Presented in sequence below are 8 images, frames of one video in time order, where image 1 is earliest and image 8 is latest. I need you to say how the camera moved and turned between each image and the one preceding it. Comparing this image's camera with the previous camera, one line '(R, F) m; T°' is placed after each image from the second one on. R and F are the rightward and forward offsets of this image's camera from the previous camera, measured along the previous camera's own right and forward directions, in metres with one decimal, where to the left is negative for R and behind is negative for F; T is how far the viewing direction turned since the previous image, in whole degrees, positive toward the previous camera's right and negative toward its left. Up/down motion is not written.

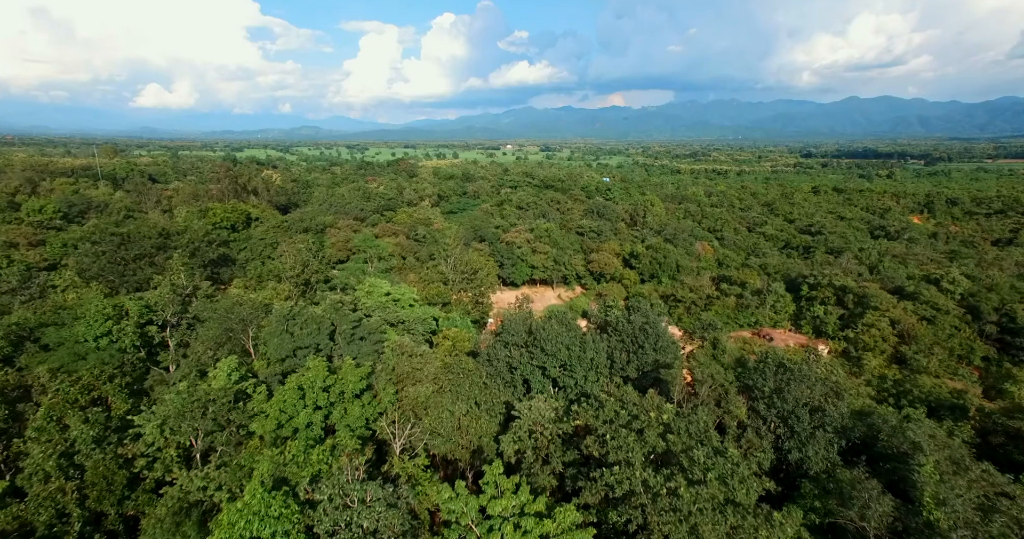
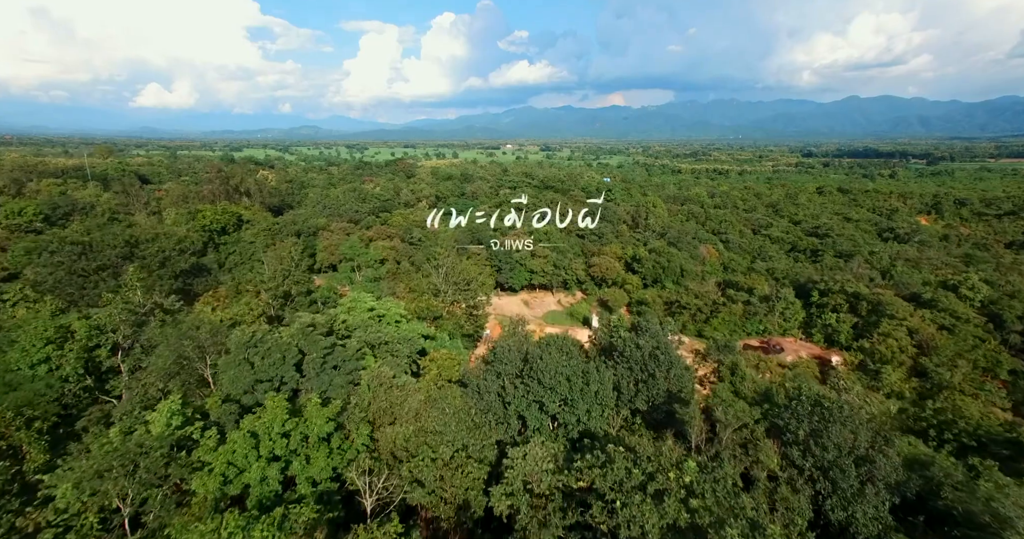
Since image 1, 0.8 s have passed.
(+0.1, +1.1) m; 0°
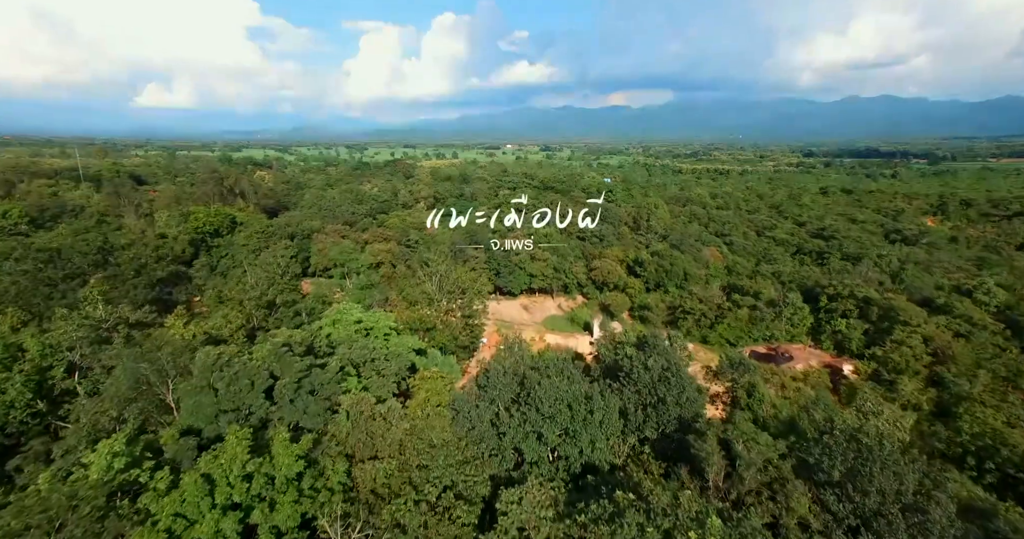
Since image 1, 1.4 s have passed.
(+0.1, +0.8) m; 0°
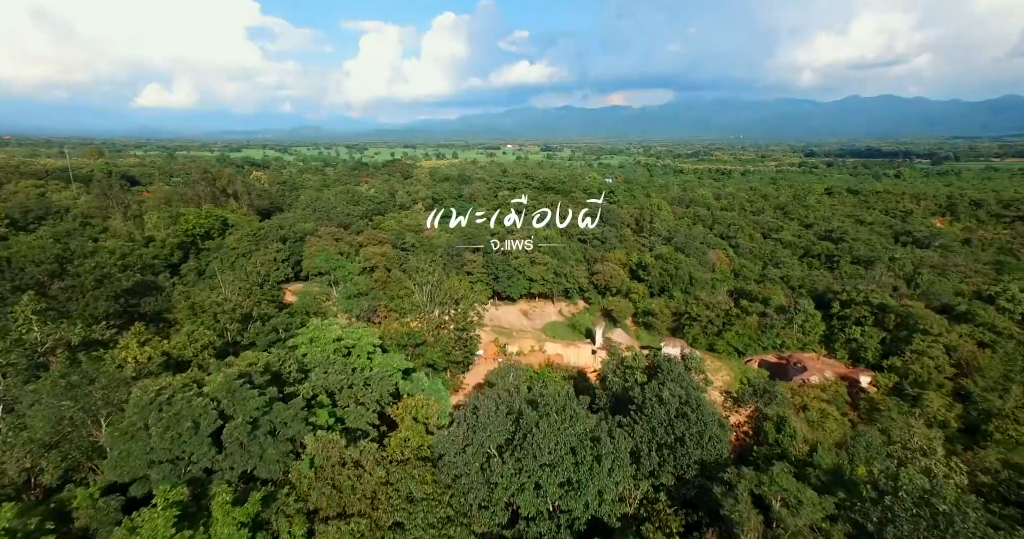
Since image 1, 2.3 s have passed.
(+0.1, +1.0) m; 0°
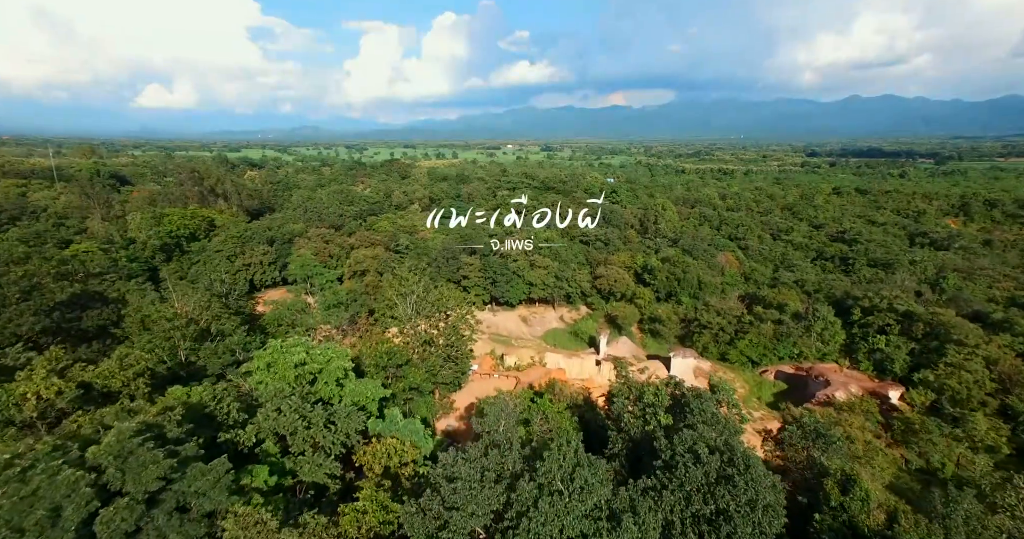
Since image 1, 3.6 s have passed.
(+0.1, +1.5) m; 0°
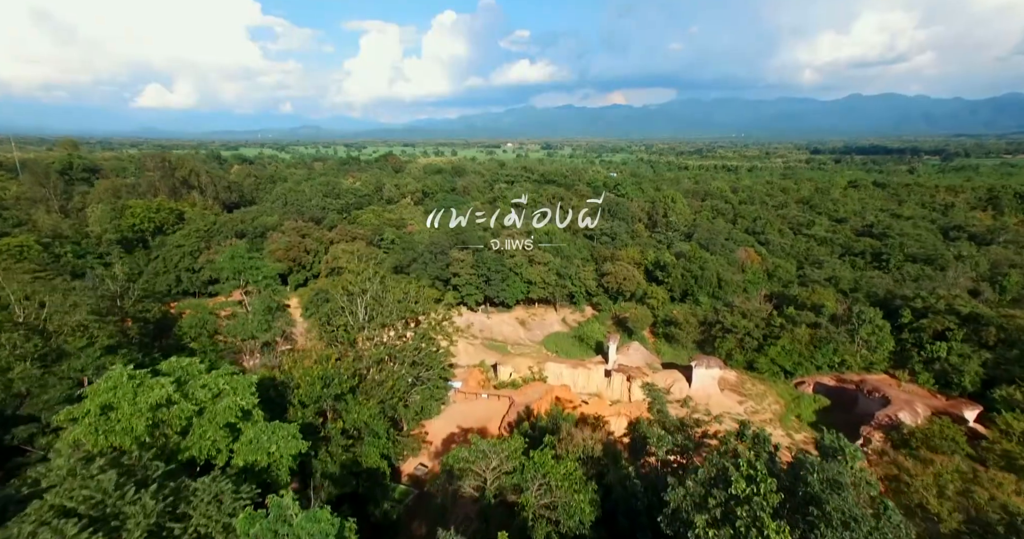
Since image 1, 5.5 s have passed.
(+0.2, +3.0) m; 0°
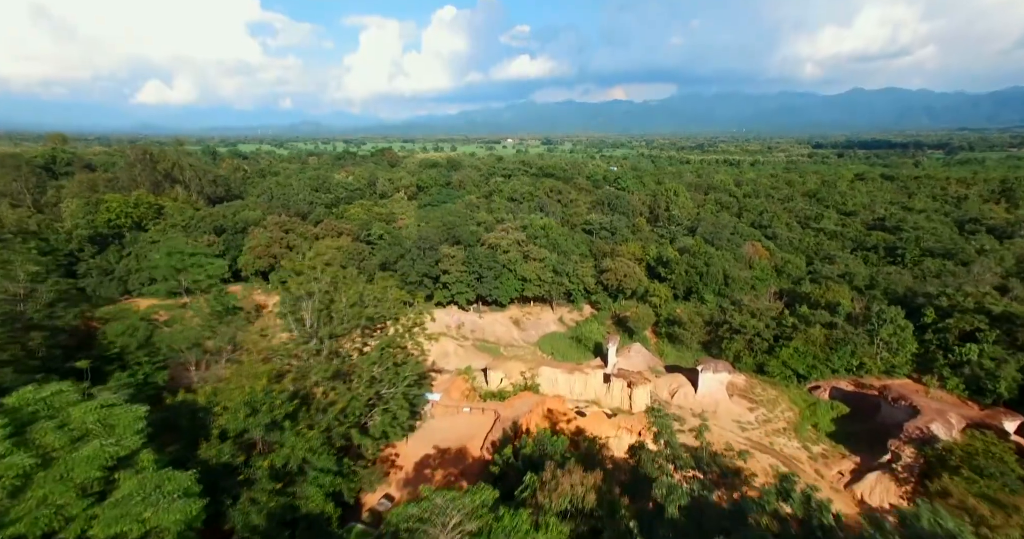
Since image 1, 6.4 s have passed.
(+0.4, +1.4) m; 0°
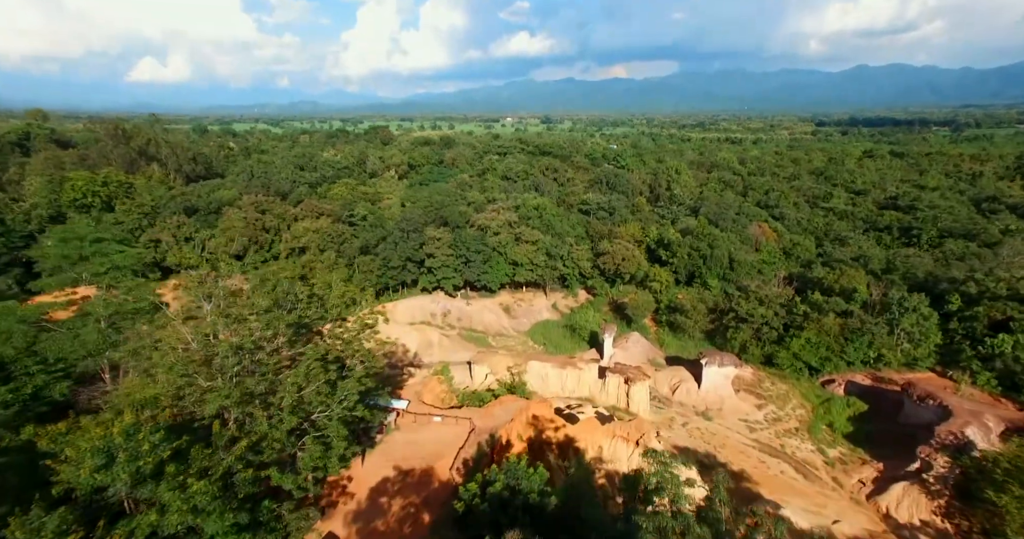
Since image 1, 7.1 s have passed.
(+0.4, +1.6) m; 0°
